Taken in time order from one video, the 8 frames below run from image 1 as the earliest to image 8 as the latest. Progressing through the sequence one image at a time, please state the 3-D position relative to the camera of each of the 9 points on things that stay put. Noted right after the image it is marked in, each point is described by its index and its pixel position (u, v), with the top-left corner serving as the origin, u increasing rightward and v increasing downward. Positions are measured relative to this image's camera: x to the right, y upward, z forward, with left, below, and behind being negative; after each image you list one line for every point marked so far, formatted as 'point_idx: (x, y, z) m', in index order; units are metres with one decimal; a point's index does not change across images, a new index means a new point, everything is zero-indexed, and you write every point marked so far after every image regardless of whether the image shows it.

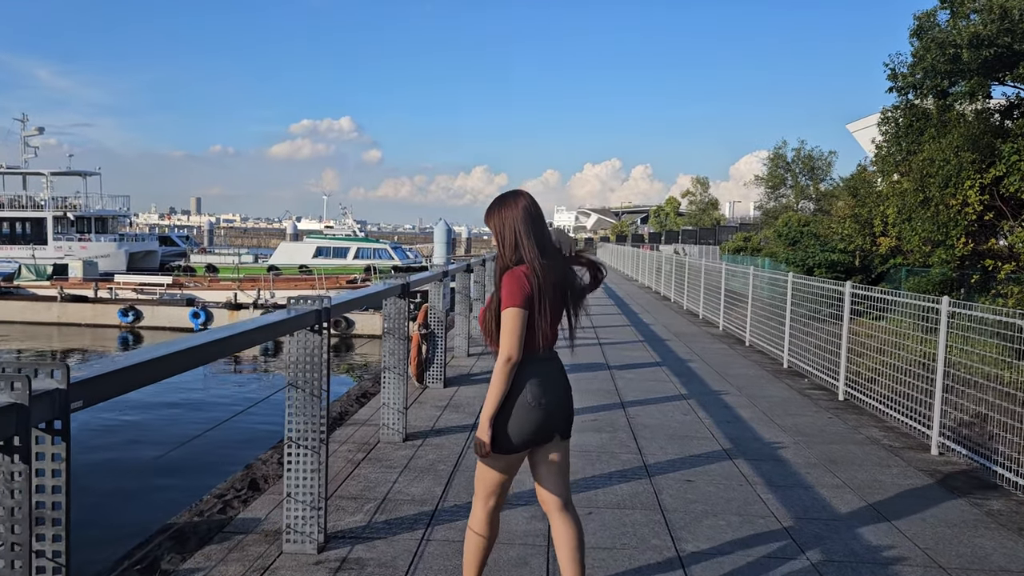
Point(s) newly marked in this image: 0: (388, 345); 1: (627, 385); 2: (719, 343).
0: (-1.0, -0.4, +5.9) m
1: (+1.2, -1.1, +8.5) m
2: (+3.3, -0.9, +12.3) m
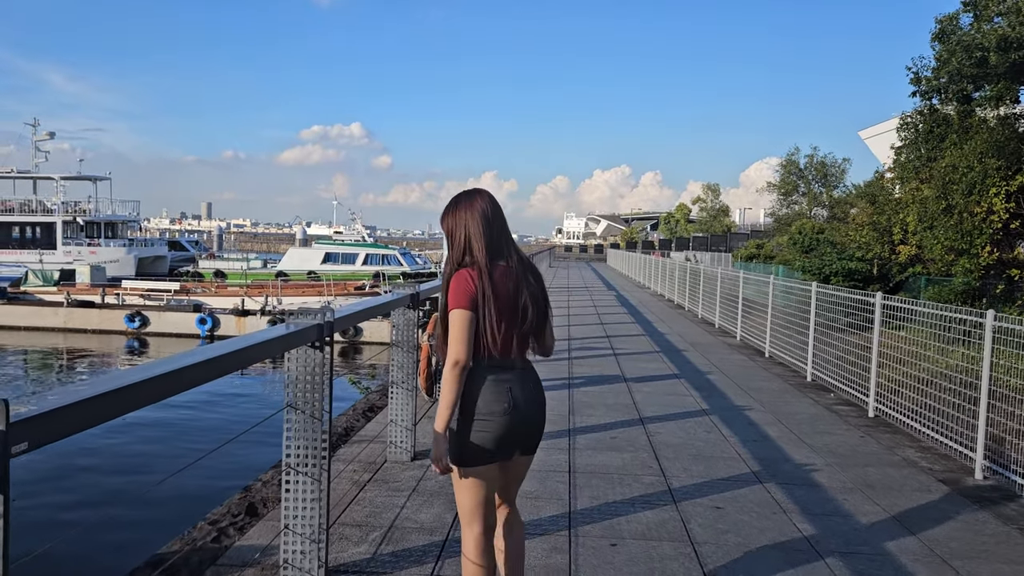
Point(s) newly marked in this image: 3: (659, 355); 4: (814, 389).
0: (-0.8, -0.5, +5.6) m
1: (+1.4, -1.2, +8.1) m
2: (+3.5, -1.0, +11.9) m
3: (+2.2, -1.0, +11.3) m
4: (+3.6, -1.2, +9.1) m
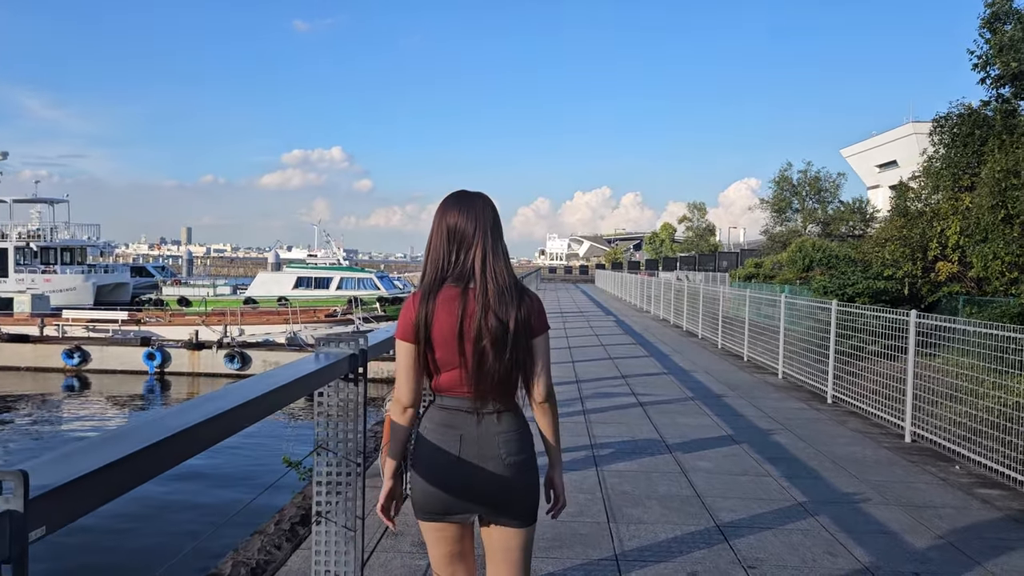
0: (-0.8, -0.7, +3.1) m
1: (+1.4, -1.4, +5.6) m
2: (+3.4, -1.4, +9.5) m
3: (+2.1, -1.3, +8.8) m
4: (+3.6, -1.5, +6.7) m
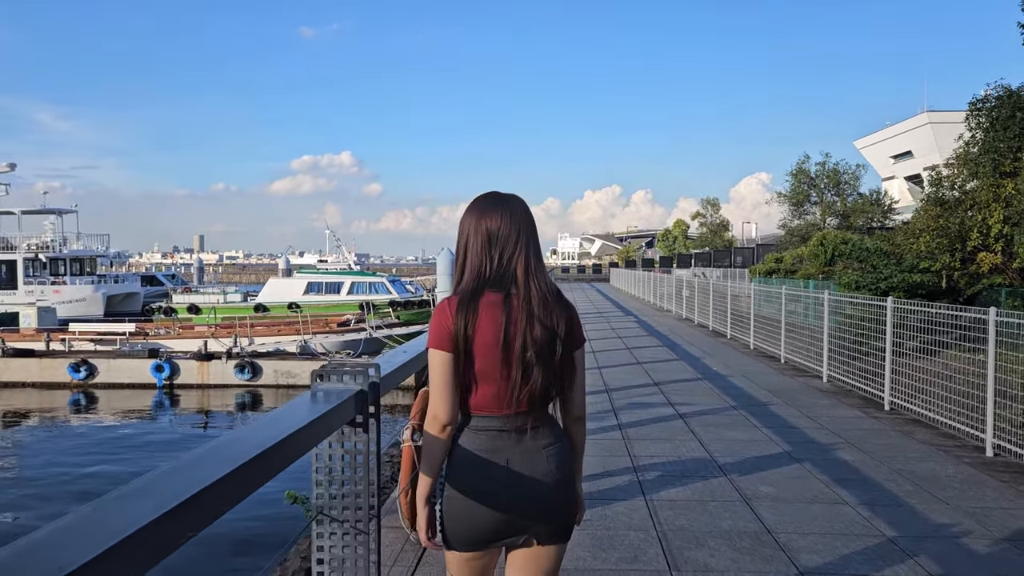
0: (-0.6, -0.8, +2.4) m
1: (+1.7, -1.5, +4.9) m
2: (+3.7, -1.3, +8.7) m
3: (+2.4, -1.3, +8.1) m
4: (+3.8, -1.4, +5.9) m
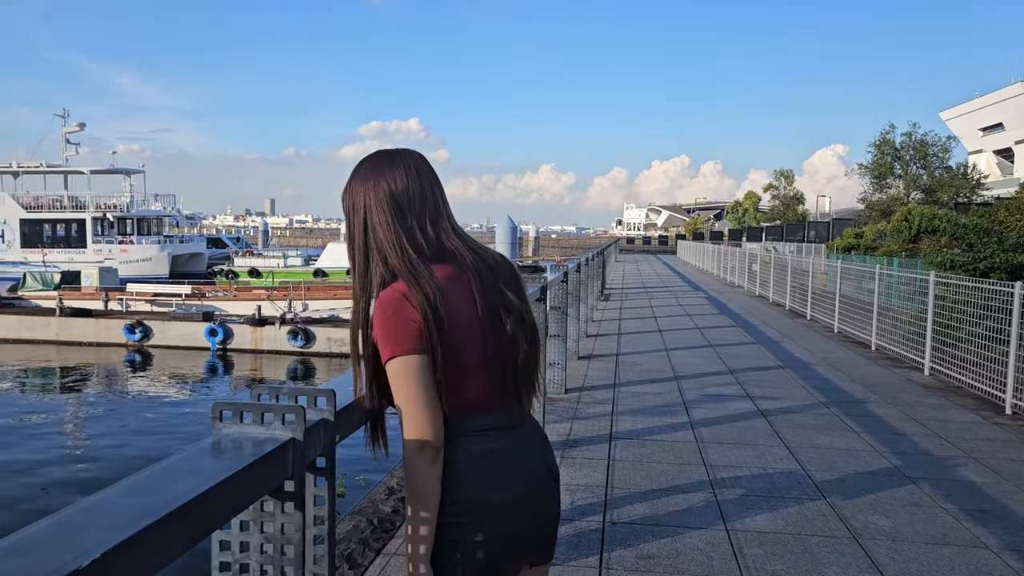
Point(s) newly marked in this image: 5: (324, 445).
0: (-0.5, -0.7, +1.5) m
1: (+1.9, -1.4, +3.8) m
2: (+4.2, -1.2, +7.5) m
3: (+2.9, -1.1, +6.9) m
4: (+4.2, -1.4, +4.7) m
5: (-0.4, -0.3, +1.6) m
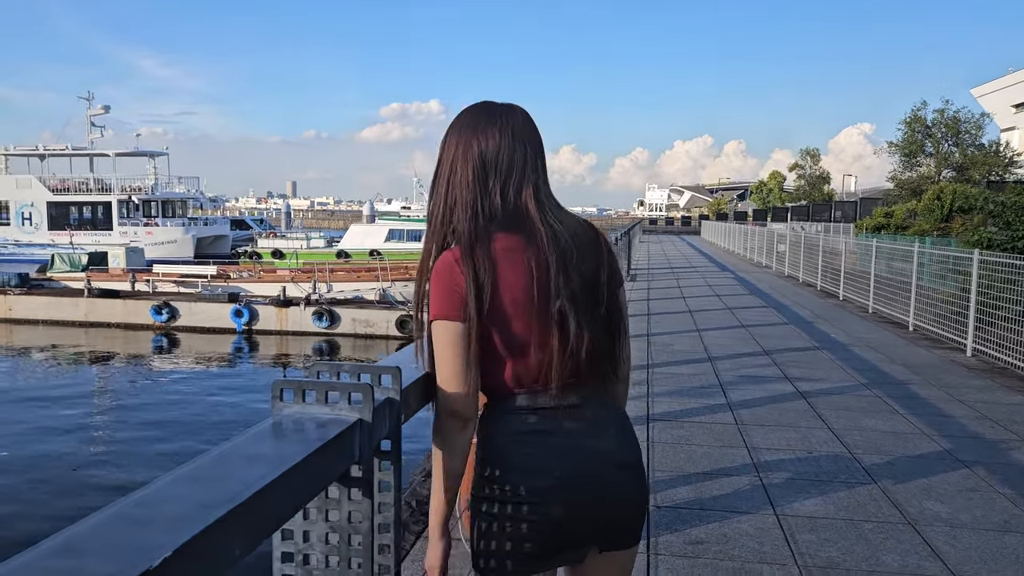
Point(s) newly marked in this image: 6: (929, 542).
0: (-0.4, -0.7, +1.3) m
1: (+2.1, -1.3, +3.6) m
2: (+4.6, -0.9, +7.2) m
3: (+3.2, -0.9, +6.7) m
4: (+4.4, -1.2, +4.4) m
5: (-0.2, -0.2, +1.4) m
6: (+2.0, -1.2, +3.8) m
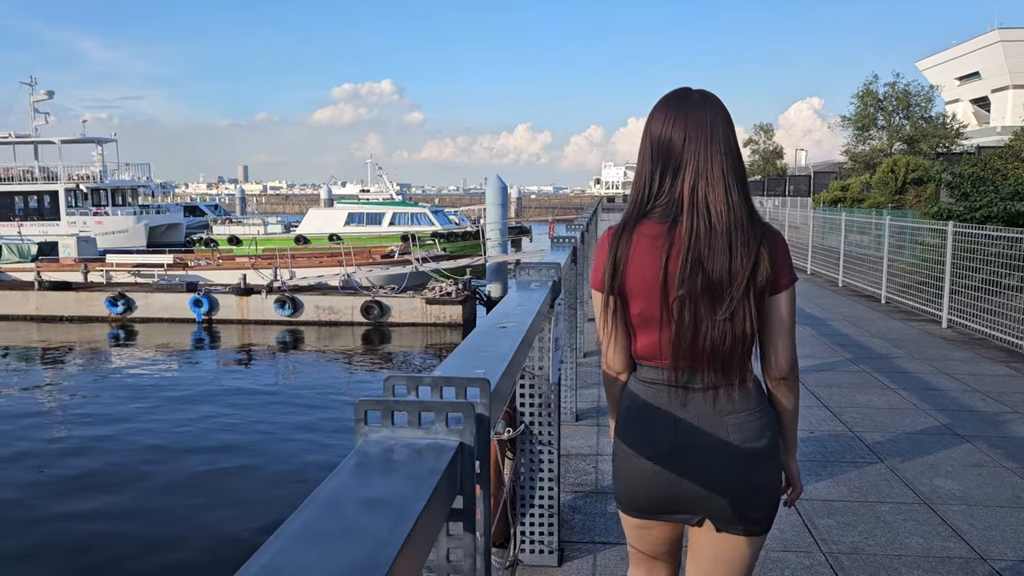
0: (-0.2, -0.7, +1.2) m
1: (+2.2, -1.1, +3.6) m
2: (+4.4, -0.7, +7.3) m
3: (+3.1, -0.7, +6.7) m
4: (+4.4, -1.0, +4.5) m
5: (-0.1, -0.3, +1.2) m
6: (+2.1, -1.1, +3.7) m
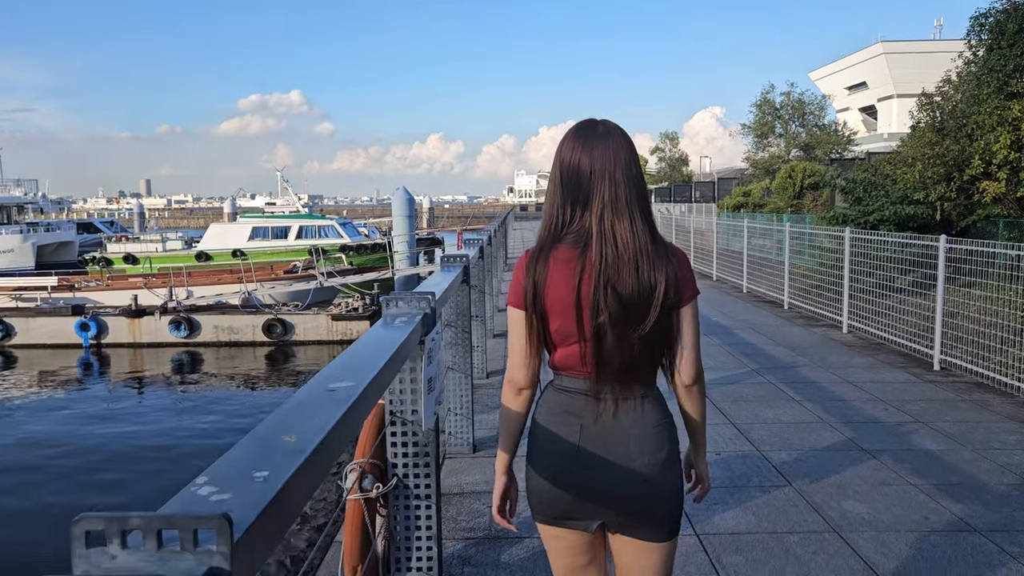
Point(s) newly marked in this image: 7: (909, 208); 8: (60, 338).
0: (-0.4, -0.8, +0.7) m
1: (+1.7, -1.2, +3.4) m
2: (+3.5, -0.7, +7.3) m
3: (+2.2, -0.8, +6.6) m
4: (+3.8, -1.0, +4.5) m
5: (-0.3, -0.4, +0.8) m
6: (+1.6, -1.2, +3.5) m
7: (+8.1, +1.6, +15.6) m
8: (-11.1, -1.3, +18.9) m
